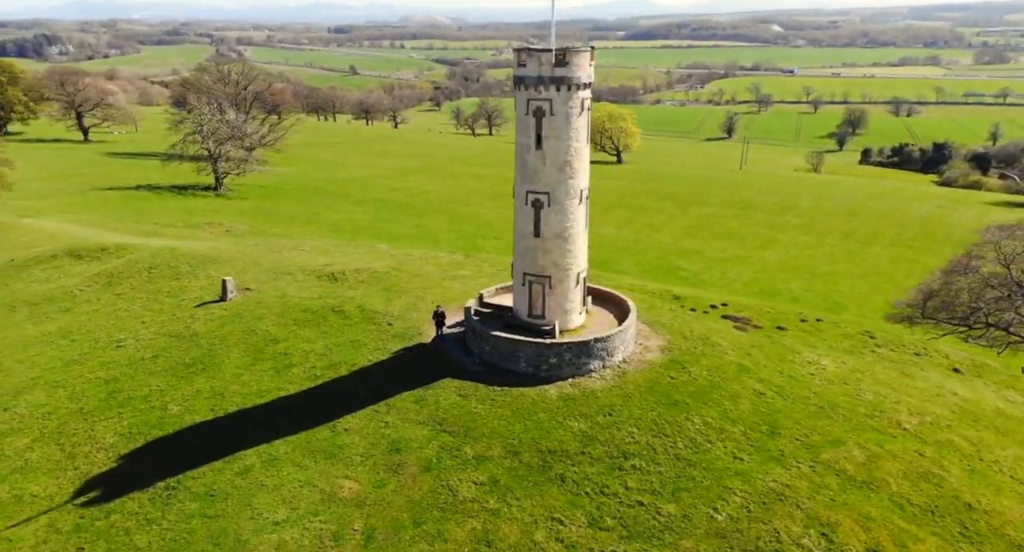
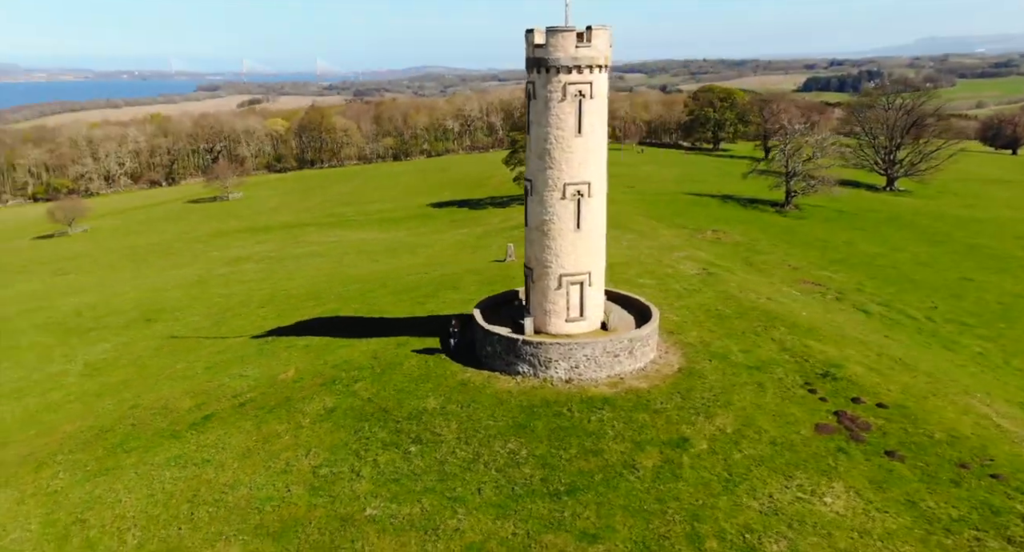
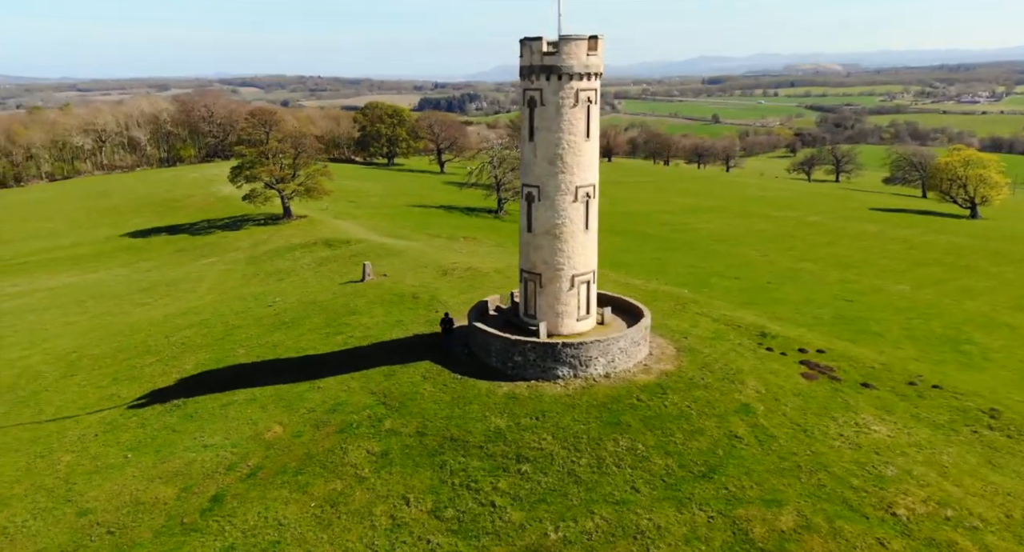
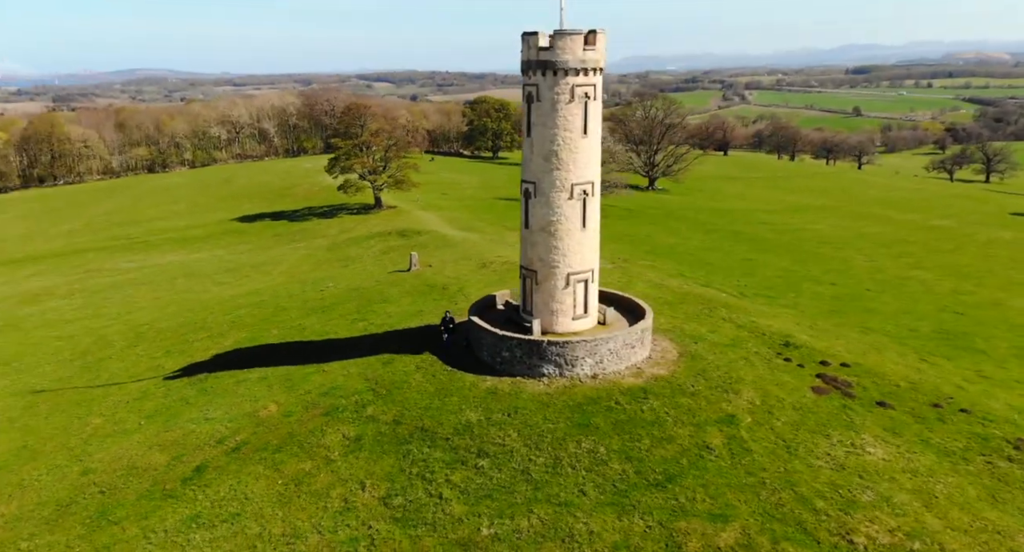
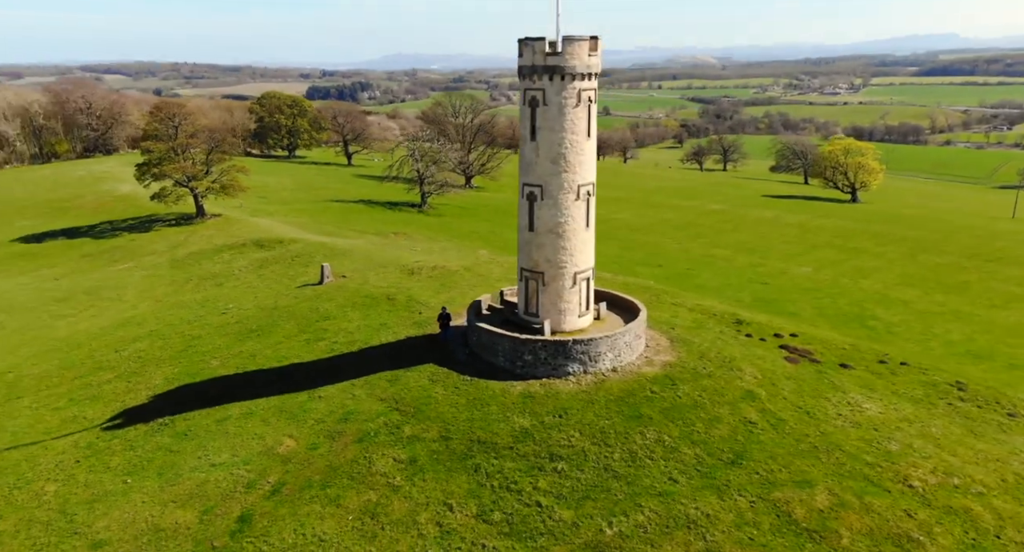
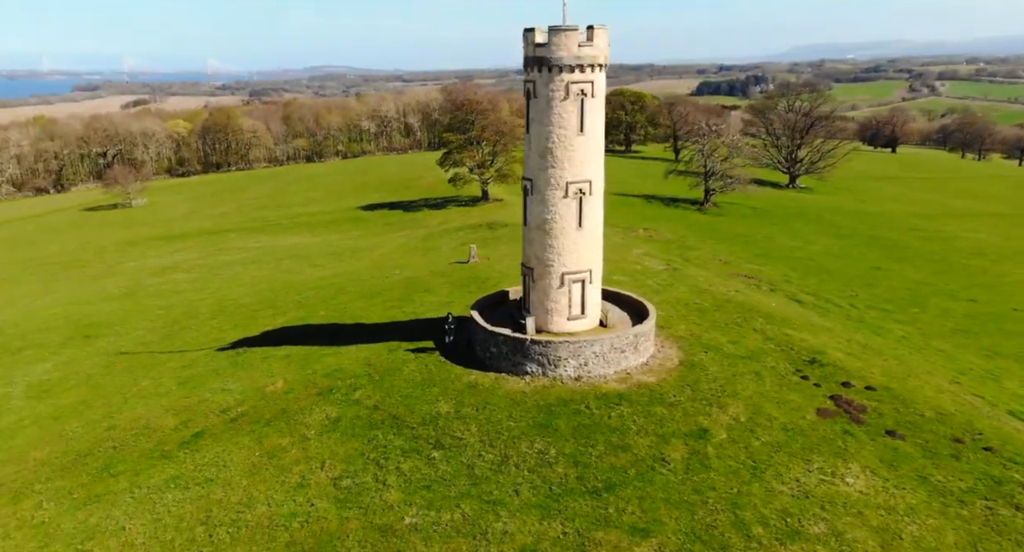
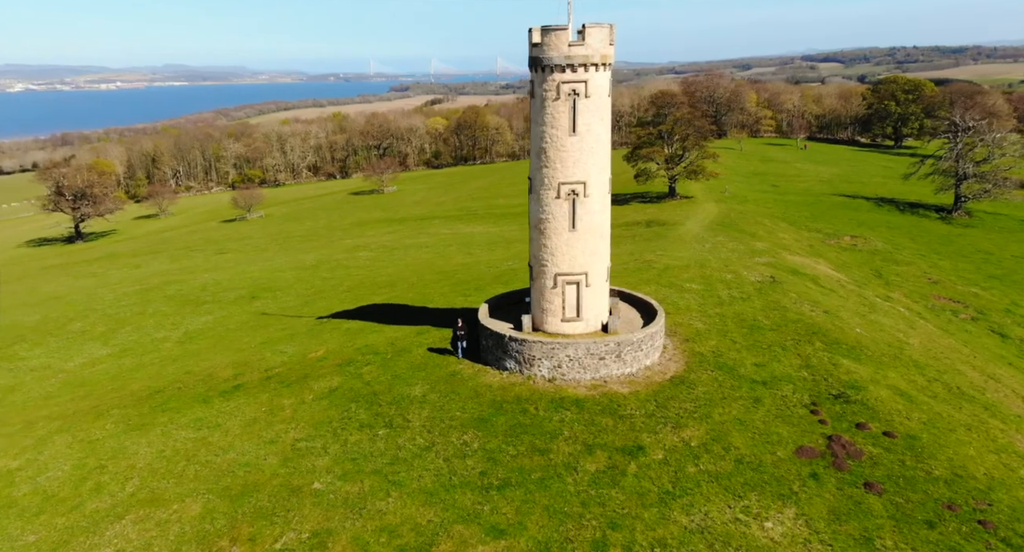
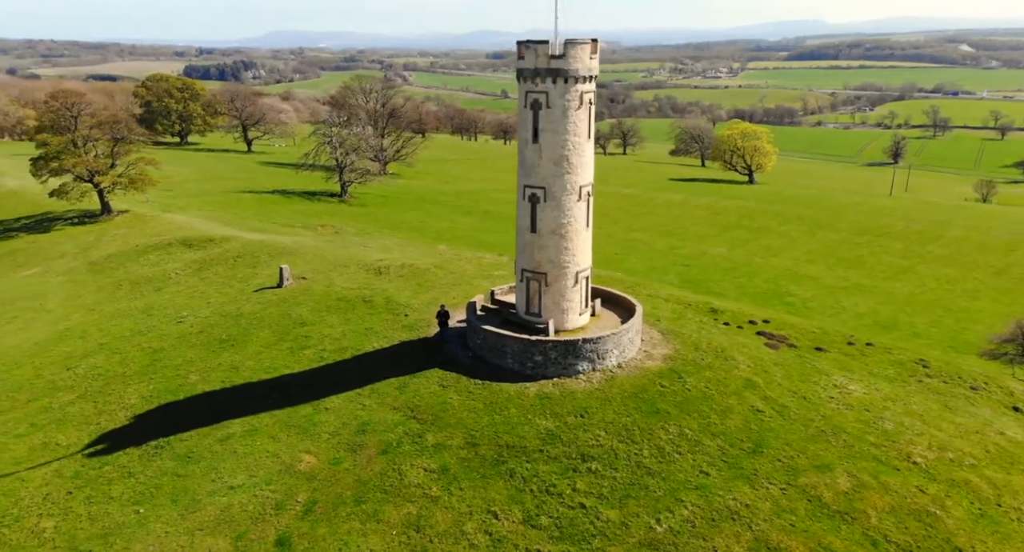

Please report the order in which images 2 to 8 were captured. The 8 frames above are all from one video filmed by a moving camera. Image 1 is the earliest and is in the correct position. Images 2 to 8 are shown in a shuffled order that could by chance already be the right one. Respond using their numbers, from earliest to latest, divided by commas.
8, 5, 3, 4, 6, 2, 7
